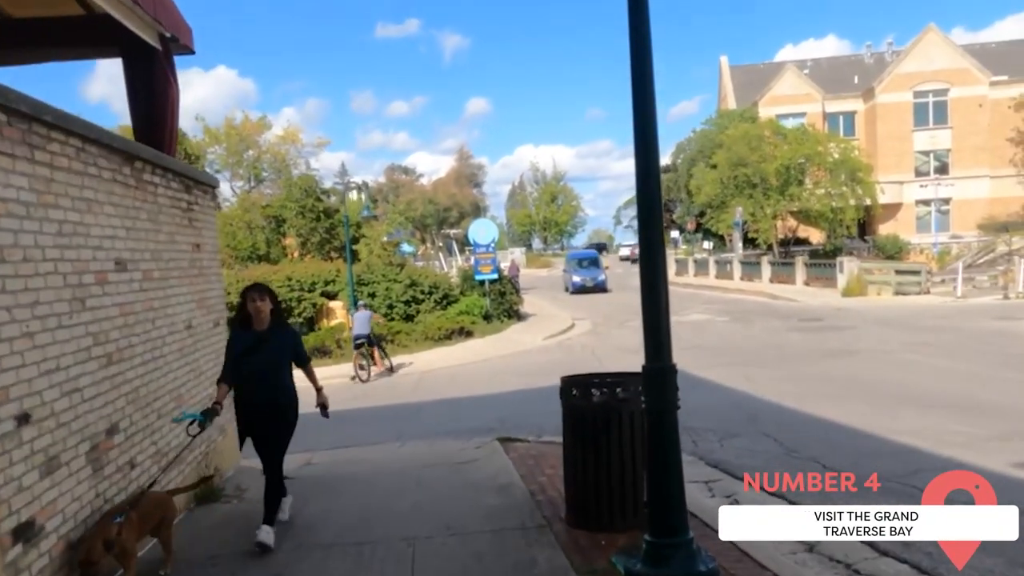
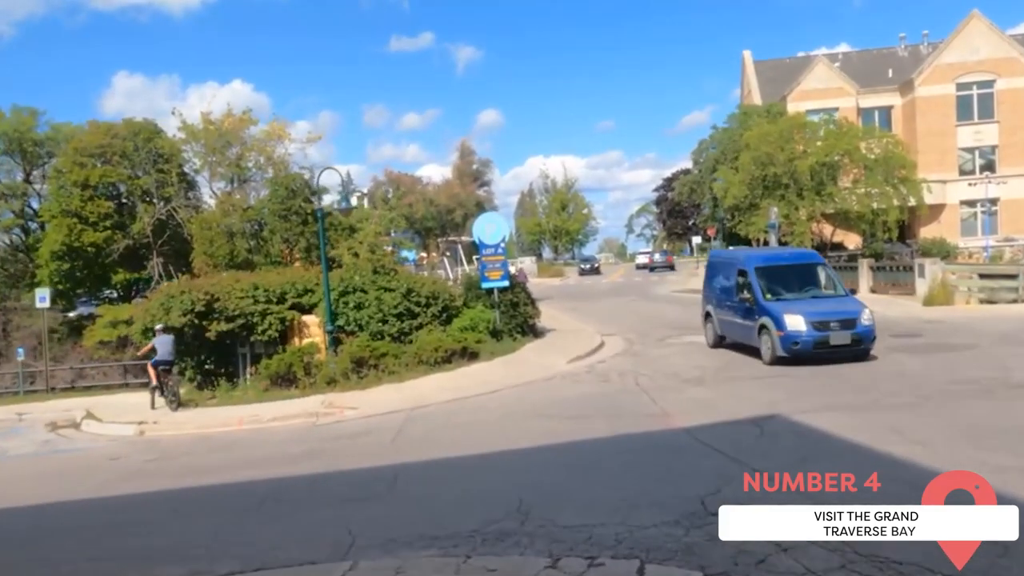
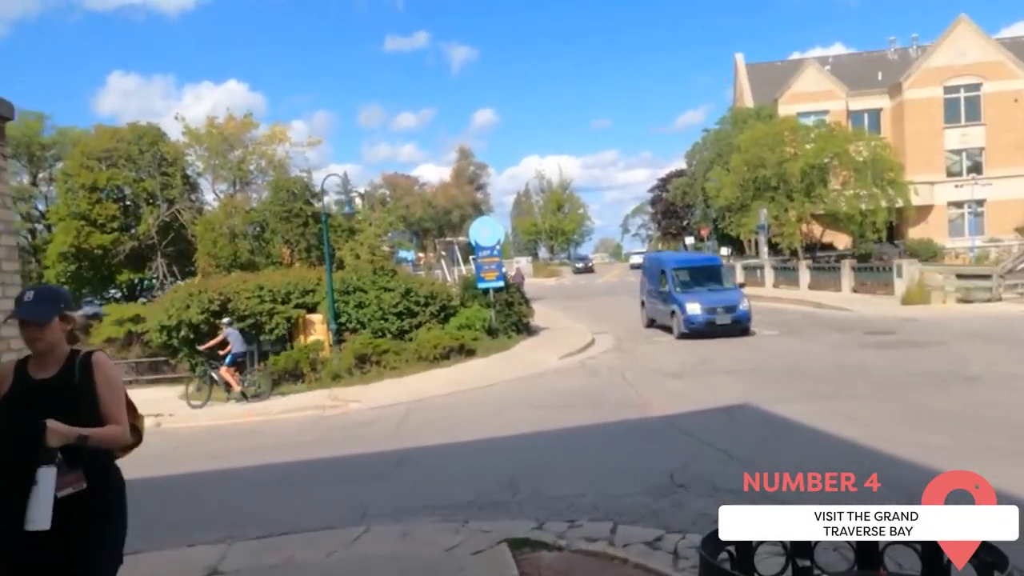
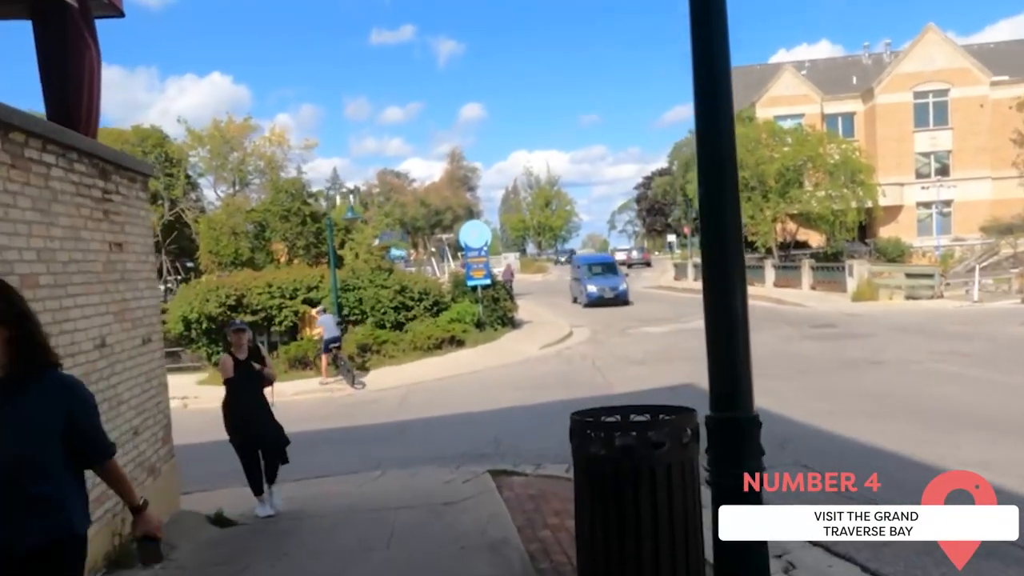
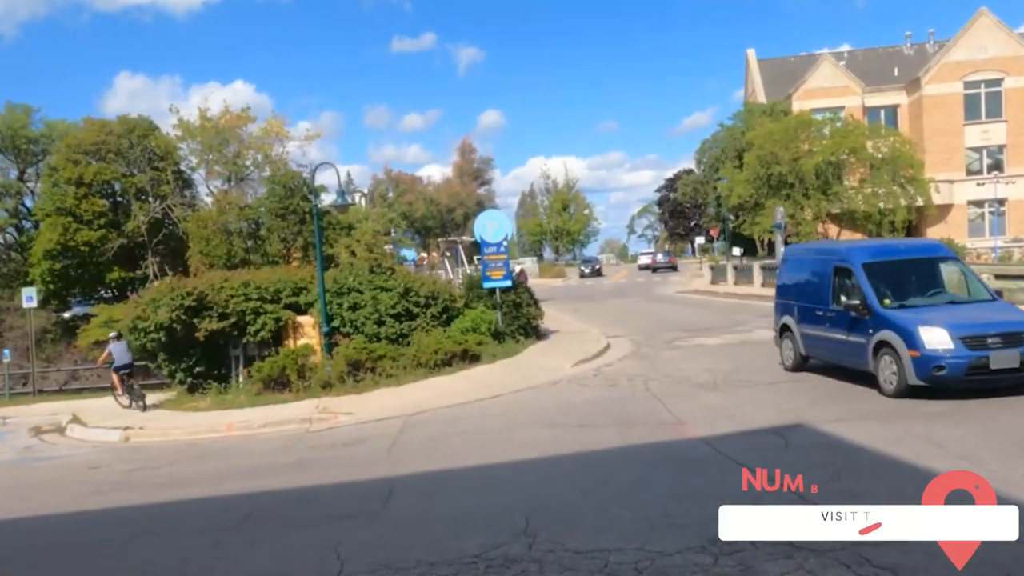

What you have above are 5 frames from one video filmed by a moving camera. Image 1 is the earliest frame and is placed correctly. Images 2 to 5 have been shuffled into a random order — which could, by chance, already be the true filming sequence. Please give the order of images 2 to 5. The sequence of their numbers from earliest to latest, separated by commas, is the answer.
4, 3, 2, 5
